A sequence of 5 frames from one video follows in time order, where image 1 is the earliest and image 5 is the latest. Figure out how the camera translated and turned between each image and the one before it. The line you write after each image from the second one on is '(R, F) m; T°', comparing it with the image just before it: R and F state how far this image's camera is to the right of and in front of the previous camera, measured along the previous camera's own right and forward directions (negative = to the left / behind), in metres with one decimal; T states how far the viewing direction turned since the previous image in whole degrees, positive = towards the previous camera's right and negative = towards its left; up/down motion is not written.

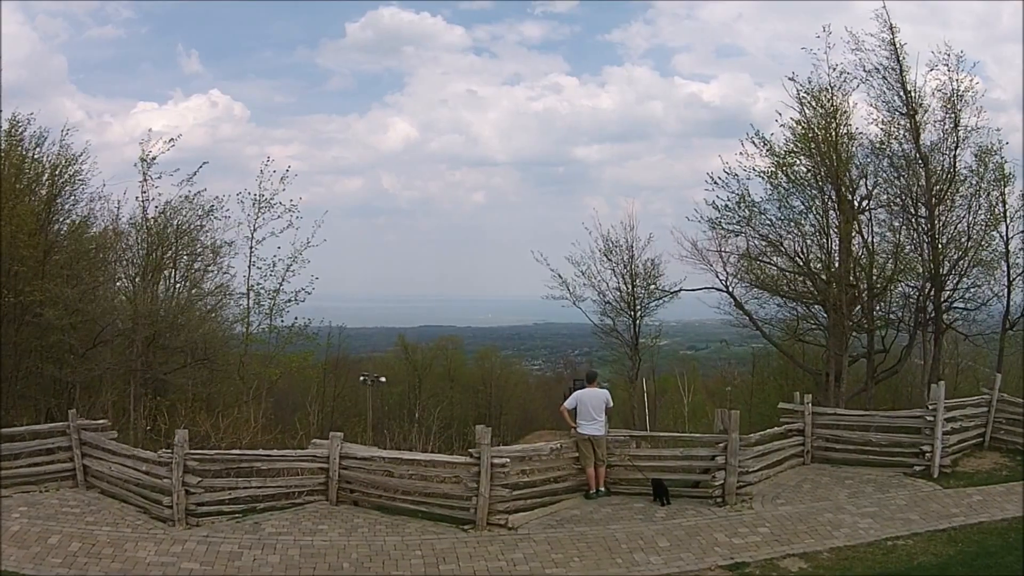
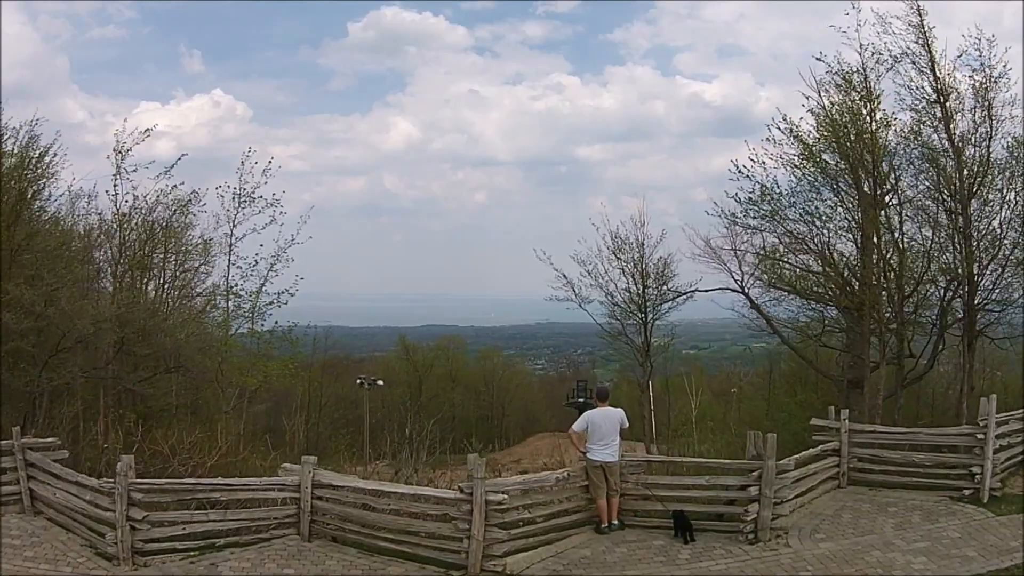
(0.0, +0.9) m; 0°
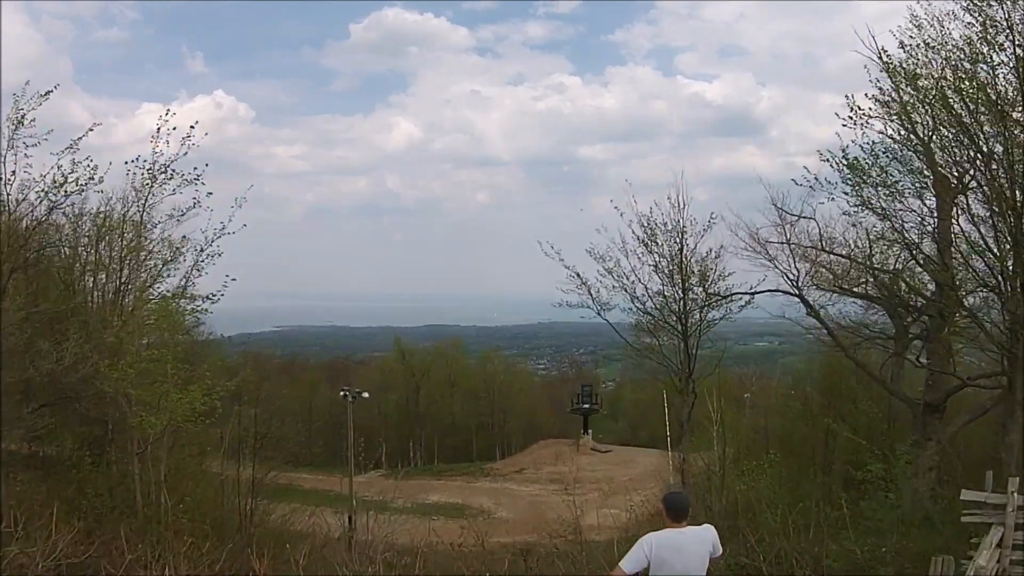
(0.0, +2.6) m; 0°
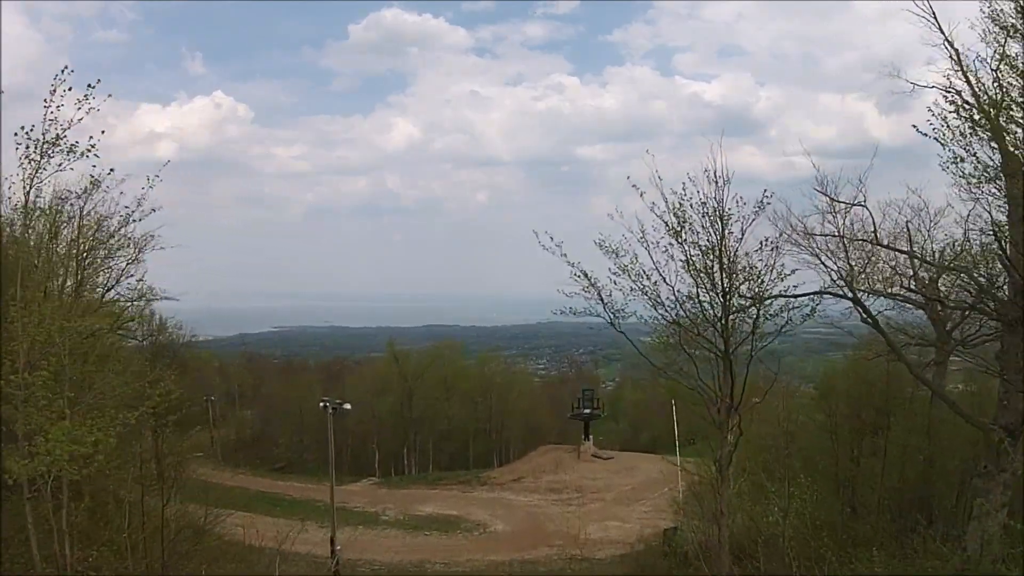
(+0.1, +1.9) m; 0°
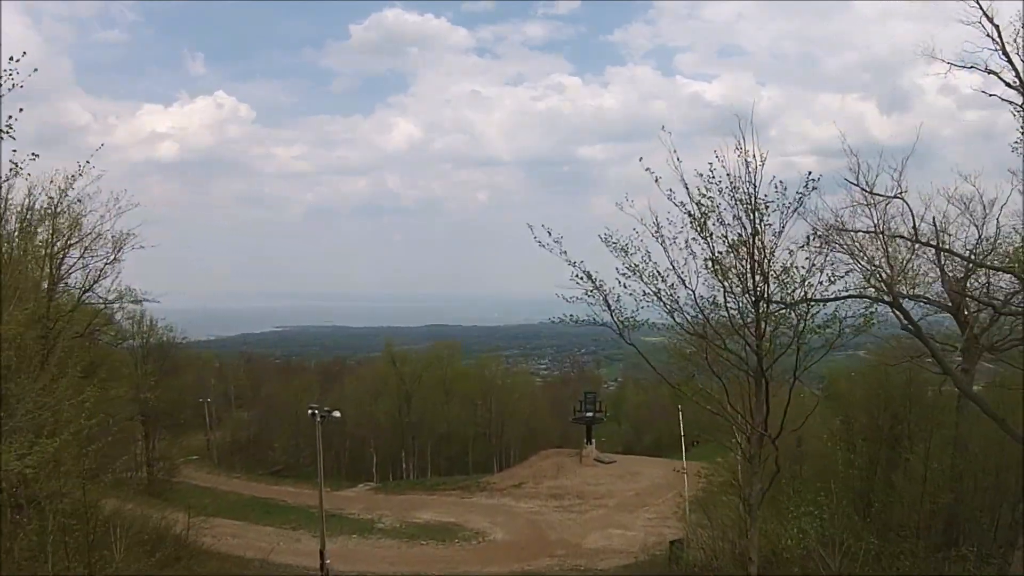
(+0.1, +1.0) m; 0°
